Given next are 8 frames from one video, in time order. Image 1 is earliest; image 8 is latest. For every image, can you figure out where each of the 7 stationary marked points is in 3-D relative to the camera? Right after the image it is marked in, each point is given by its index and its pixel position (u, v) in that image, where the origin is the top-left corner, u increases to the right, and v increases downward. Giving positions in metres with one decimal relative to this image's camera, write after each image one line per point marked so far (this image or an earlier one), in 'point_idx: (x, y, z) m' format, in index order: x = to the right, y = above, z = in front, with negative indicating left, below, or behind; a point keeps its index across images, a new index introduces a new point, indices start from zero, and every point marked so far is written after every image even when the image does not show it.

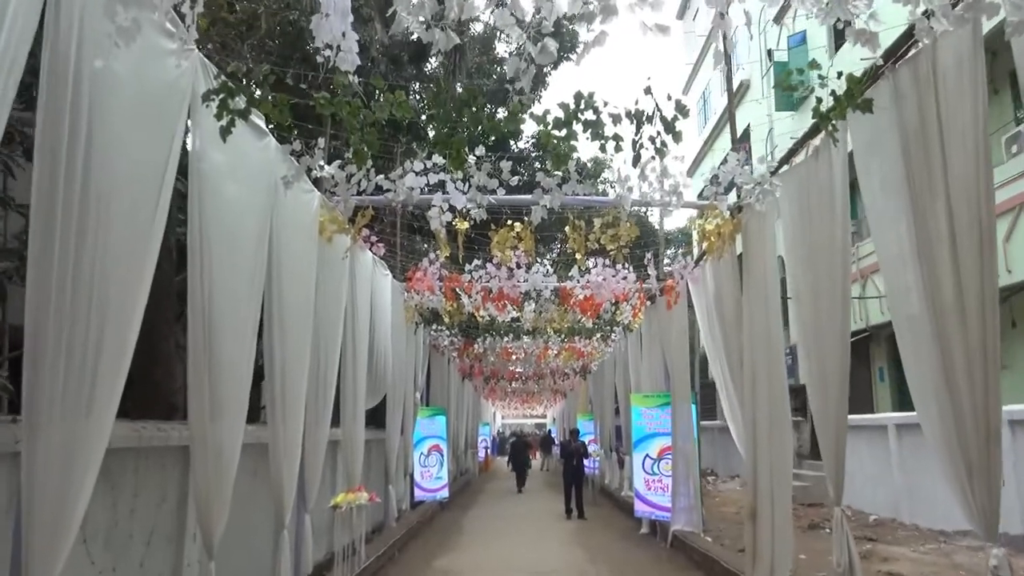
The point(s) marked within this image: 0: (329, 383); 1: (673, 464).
0: (-1.6, -0.8, +6.4) m
1: (+2.0, -2.2, +9.3) m
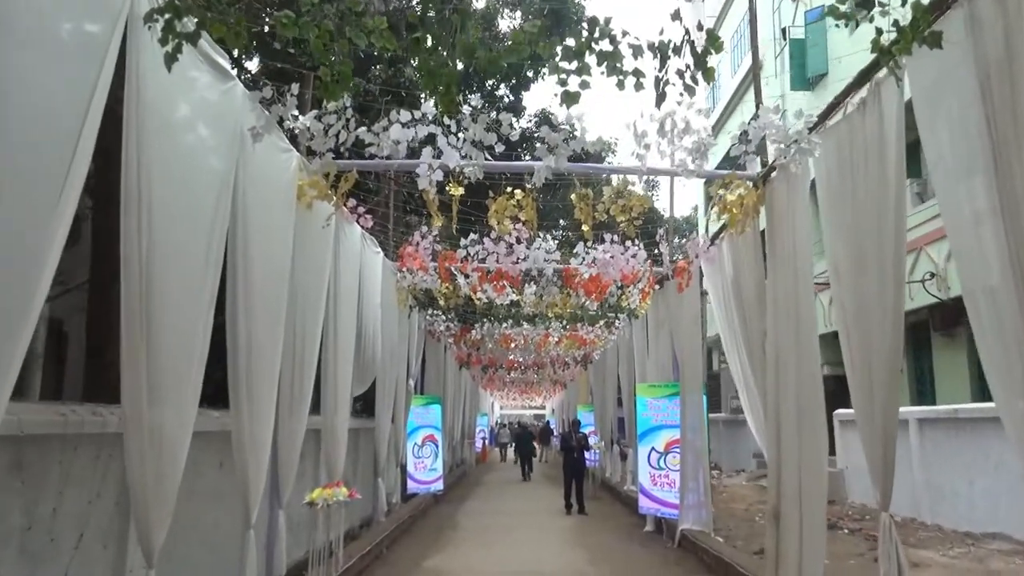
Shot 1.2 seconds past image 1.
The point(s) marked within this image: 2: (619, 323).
0: (-1.6, -0.6, +5.8) m
1: (+2.0, -2.0, +8.7) m
2: (+1.8, -0.6, +12.3) m
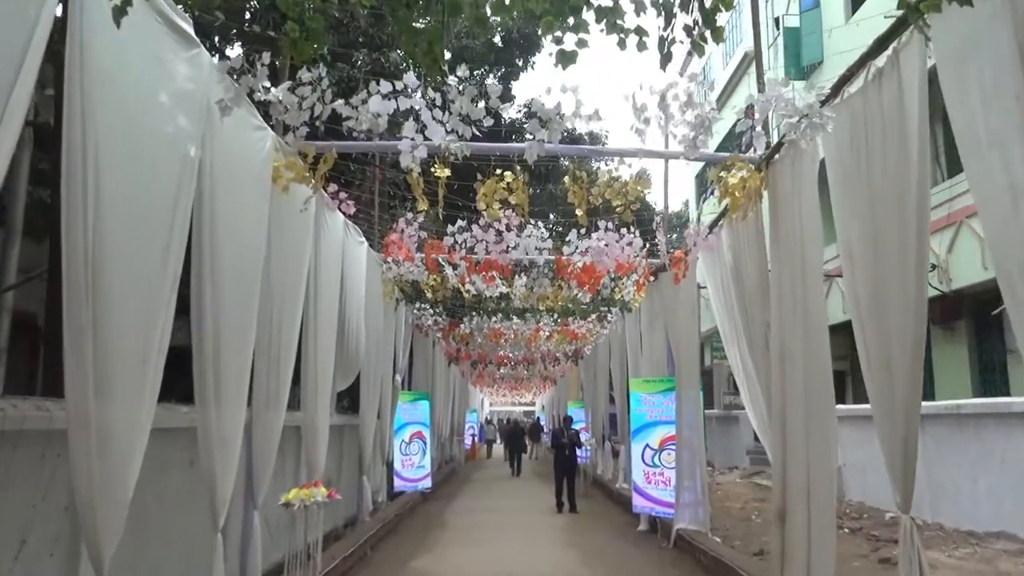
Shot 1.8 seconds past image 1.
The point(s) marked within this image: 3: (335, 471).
0: (-1.7, -0.5, +5.5) m
1: (+1.9, -1.9, +8.4) m
2: (+1.6, -0.5, +12.0) m
3: (-2.1, -2.2, +8.8) m
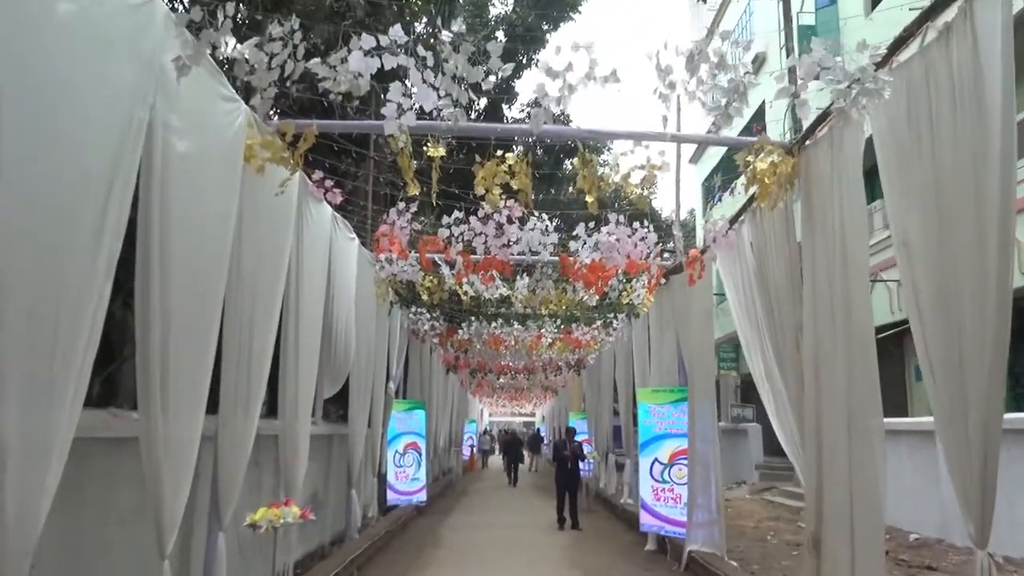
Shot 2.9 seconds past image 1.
0: (-1.7, -0.5, +4.9) m
1: (+1.9, -1.9, +7.8) m
2: (+1.6, -0.6, +11.4) m
3: (-2.1, -2.2, +8.2) m
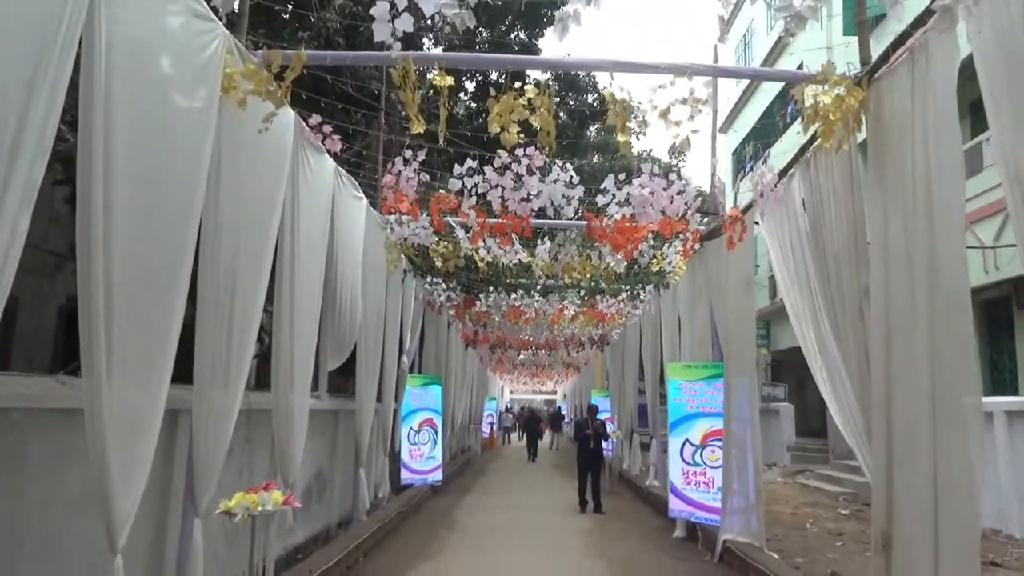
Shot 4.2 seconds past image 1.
0: (-1.6, -0.2, +4.3) m
1: (+2.1, -1.6, +7.1) m
2: (+1.9, -0.1, +10.7) m
3: (-1.9, -1.8, +7.7) m
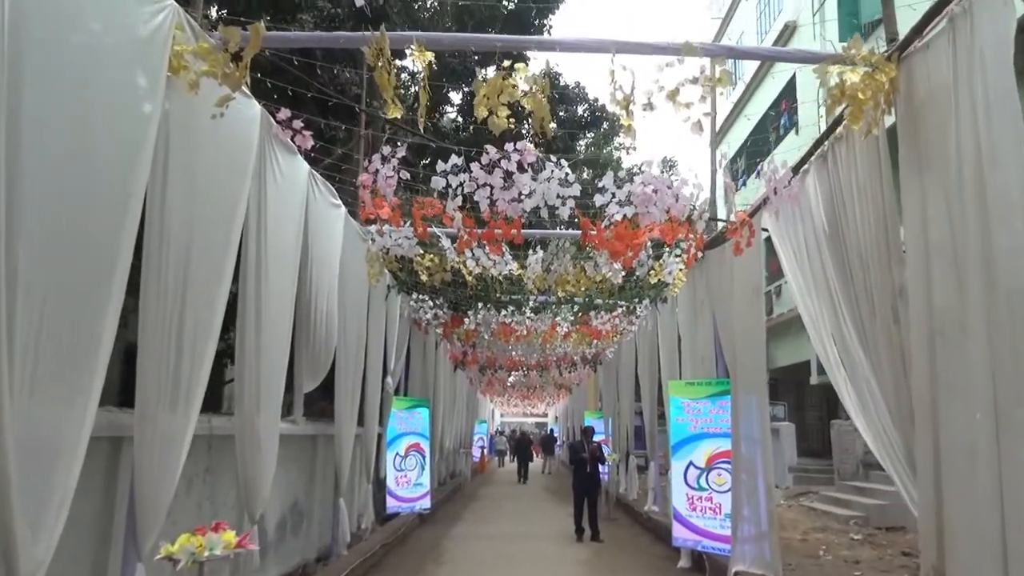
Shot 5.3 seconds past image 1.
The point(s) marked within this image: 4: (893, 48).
0: (-1.6, -0.3, +3.7) m
1: (+2.0, -1.7, +6.6) m
2: (+1.8, -0.3, +10.2) m
3: (-2.0, -2.0, +7.1) m
4: (+1.9, +1.2, +3.8) m
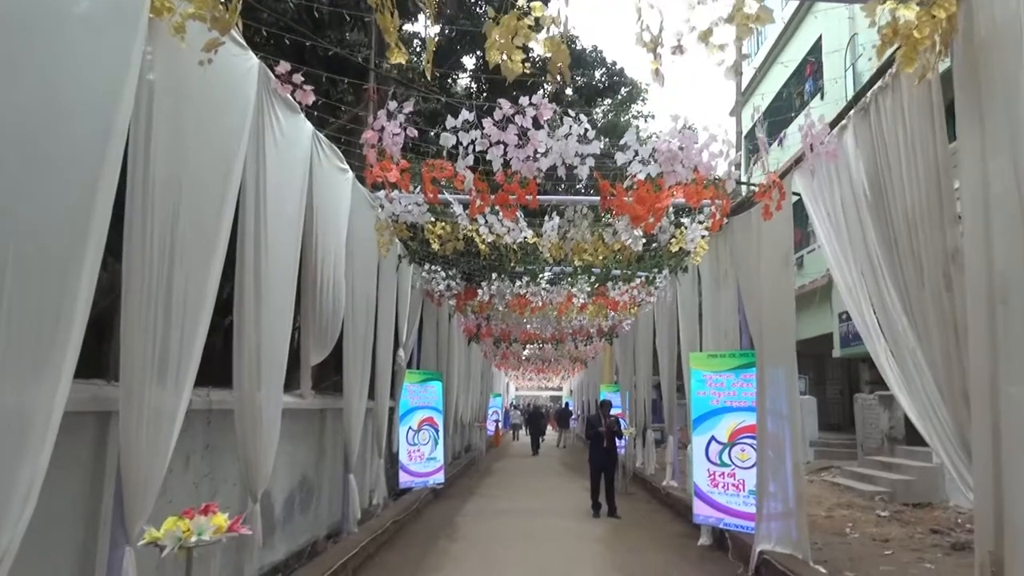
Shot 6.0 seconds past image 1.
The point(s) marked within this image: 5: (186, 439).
0: (-1.5, -0.1, +3.5) m
1: (+2.1, -1.4, +6.3) m
2: (+2.0, +0.1, +9.9) m
3: (-1.8, -1.7, +6.9) m
4: (+2.0, +1.4, +3.4) m
5: (-1.9, -0.9, +4.3) m
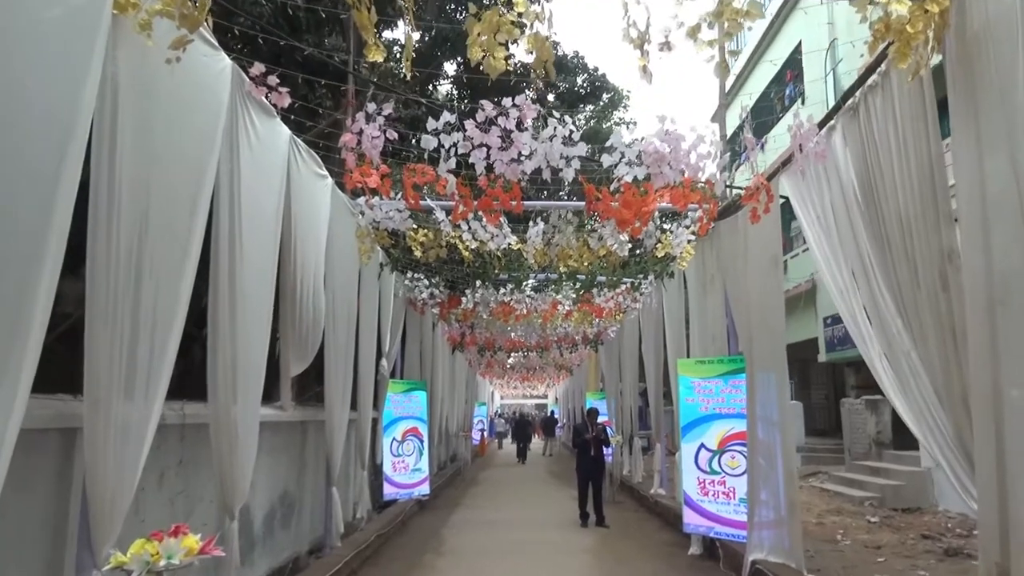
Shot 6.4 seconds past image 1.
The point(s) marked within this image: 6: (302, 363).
0: (-1.6, -0.1, +3.3) m
1: (+2.0, -1.4, +6.2) m
2: (+1.8, 0.0, +9.8) m
3: (-2.0, -1.8, +6.7) m
4: (+1.9, +1.4, +3.3) m
5: (-2.0, -0.9, +4.2) m
6: (-1.7, -0.6, +5.9) m
